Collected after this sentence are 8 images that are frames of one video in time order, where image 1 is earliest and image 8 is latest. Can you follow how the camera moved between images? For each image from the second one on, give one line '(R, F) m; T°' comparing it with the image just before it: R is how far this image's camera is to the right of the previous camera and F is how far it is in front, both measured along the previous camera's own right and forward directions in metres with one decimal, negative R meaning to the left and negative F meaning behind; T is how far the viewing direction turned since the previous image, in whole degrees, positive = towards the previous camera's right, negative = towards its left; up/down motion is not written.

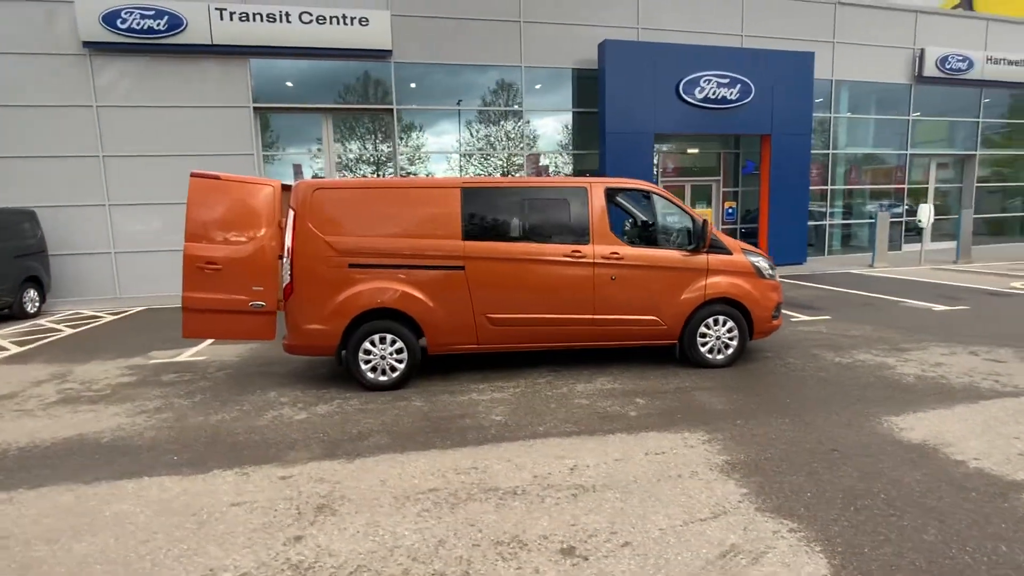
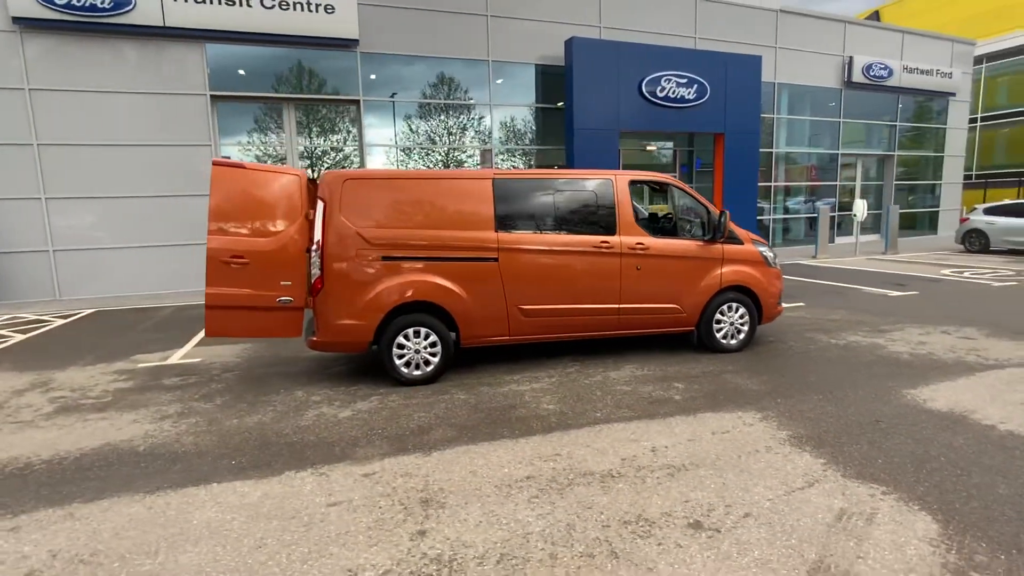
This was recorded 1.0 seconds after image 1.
(-1.0, 0.0) m; +7°
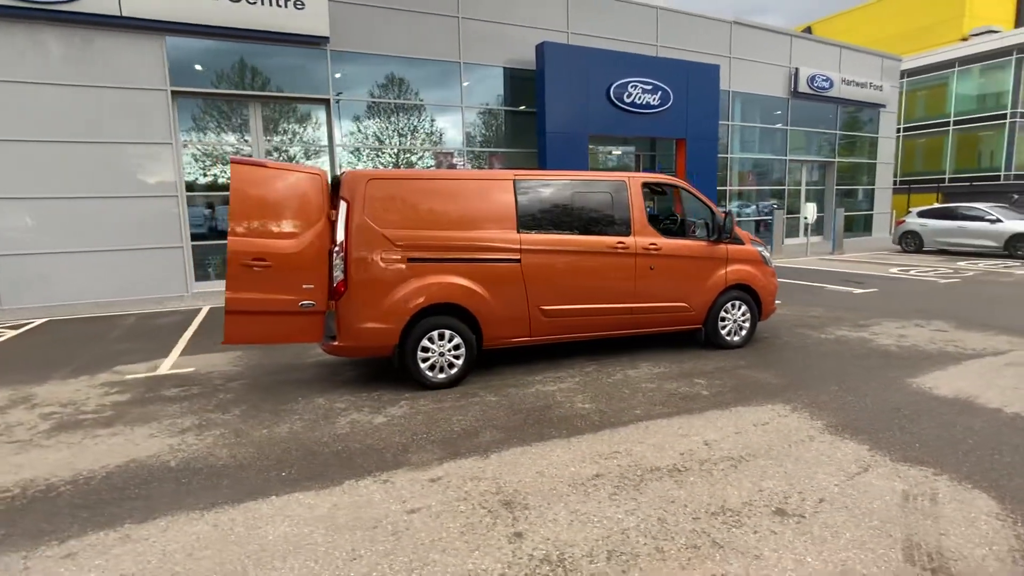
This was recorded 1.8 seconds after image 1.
(-0.8, 0.0) m; +6°
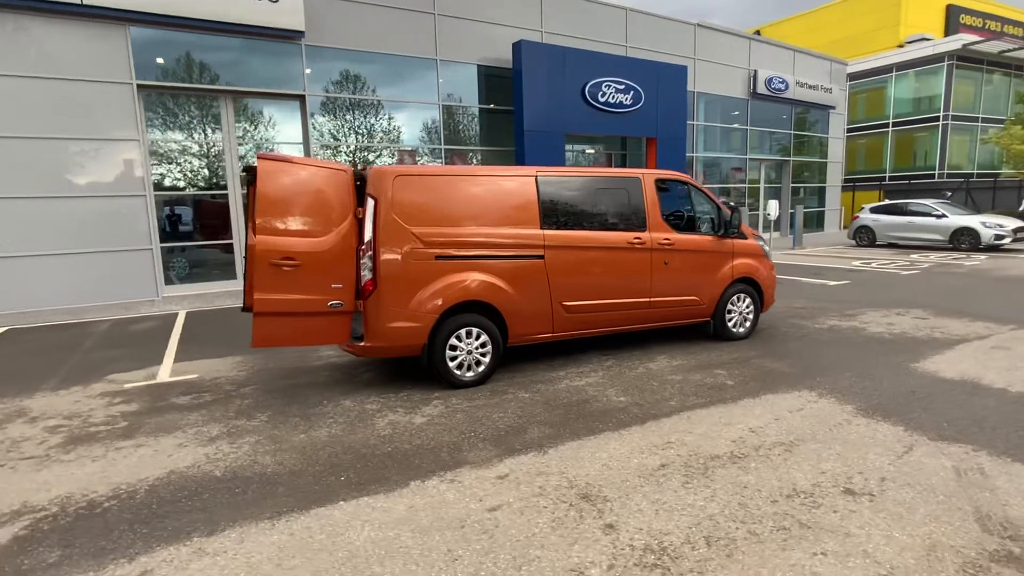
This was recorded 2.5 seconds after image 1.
(-0.7, 0.0) m; +5°
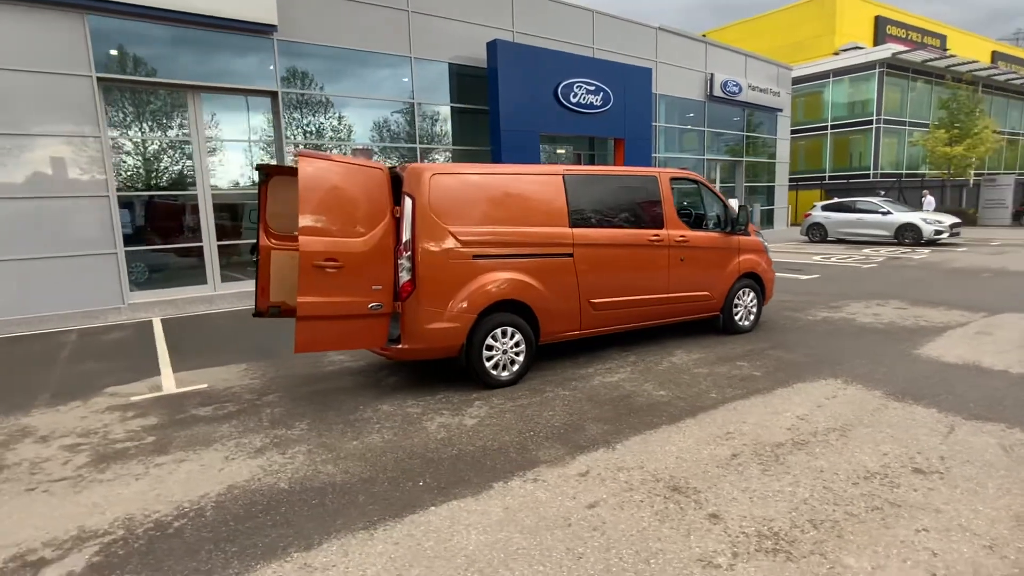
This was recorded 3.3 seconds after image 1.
(-0.8, +0.1) m; +5°
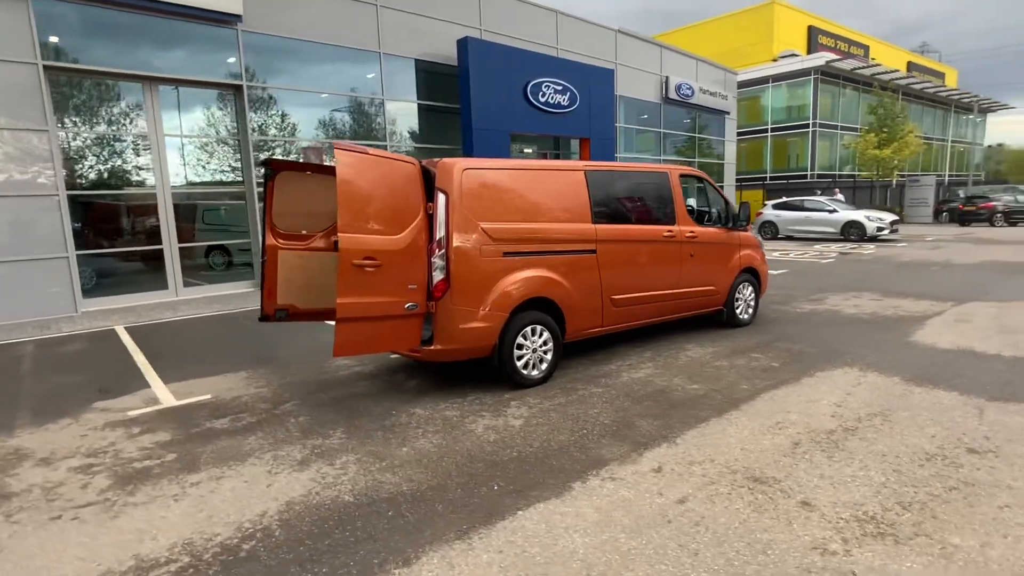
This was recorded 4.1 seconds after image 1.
(-0.8, +0.1) m; +6°
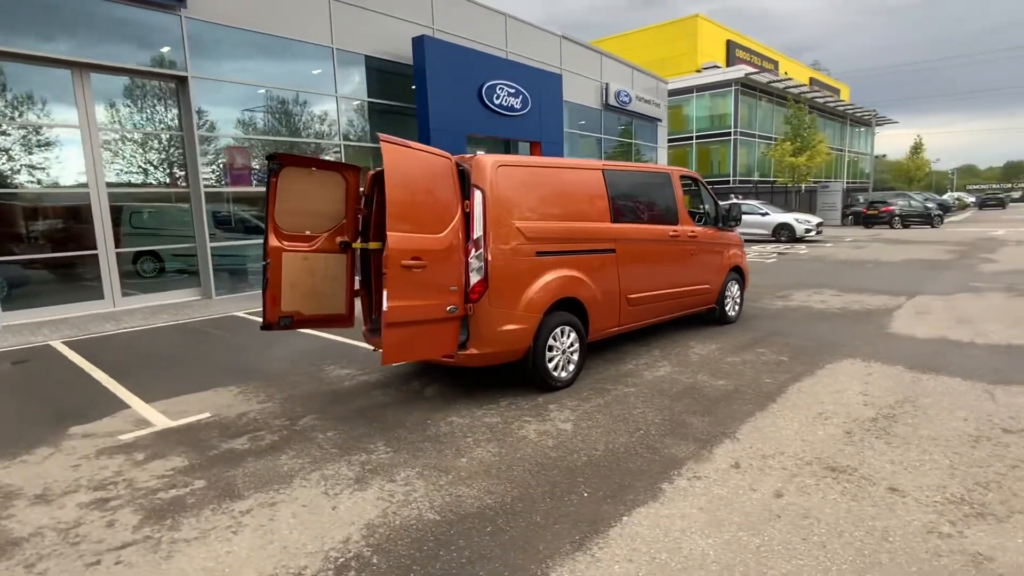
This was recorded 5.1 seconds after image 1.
(-0.9, +0.2) m; +8°
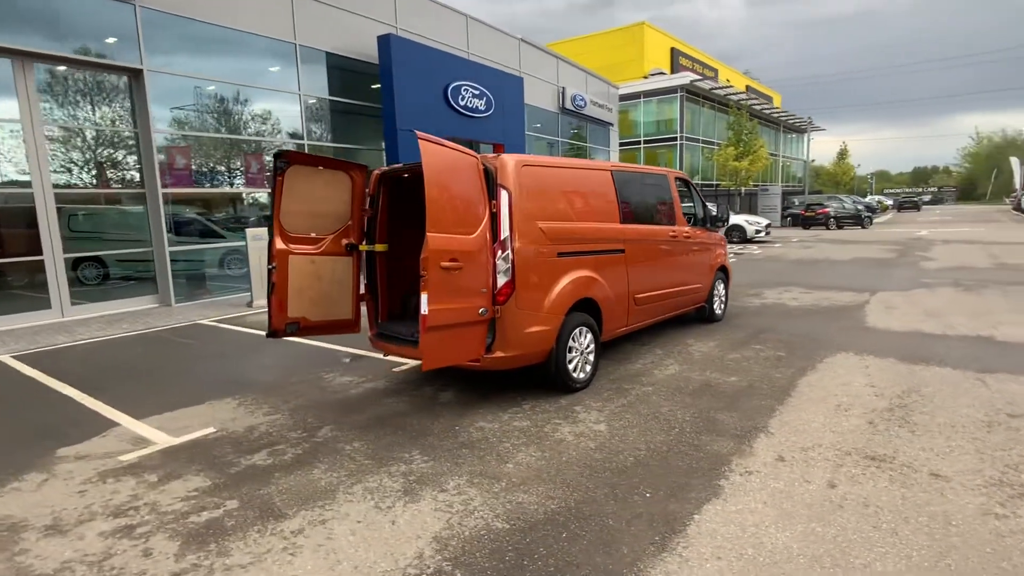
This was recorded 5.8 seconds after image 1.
(-0.7, +0.1) m; +6°
